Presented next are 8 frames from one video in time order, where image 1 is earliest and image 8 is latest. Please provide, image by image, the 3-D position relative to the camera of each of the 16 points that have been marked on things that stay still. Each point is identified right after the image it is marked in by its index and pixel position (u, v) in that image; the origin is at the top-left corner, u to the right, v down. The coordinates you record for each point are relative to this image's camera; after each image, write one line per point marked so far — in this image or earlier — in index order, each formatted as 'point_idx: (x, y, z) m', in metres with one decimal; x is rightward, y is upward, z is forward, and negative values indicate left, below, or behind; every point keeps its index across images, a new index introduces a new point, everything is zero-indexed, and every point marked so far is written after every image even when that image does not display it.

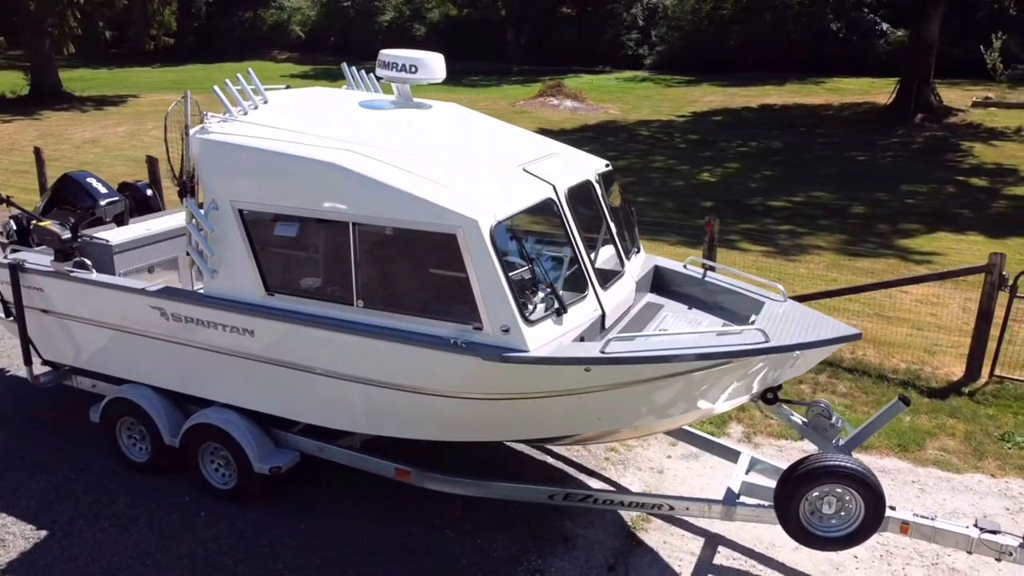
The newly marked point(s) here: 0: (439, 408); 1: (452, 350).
0: (-0.5, -0.8, +5.1) m
1: (-0.3, -0.4, +4.8) m
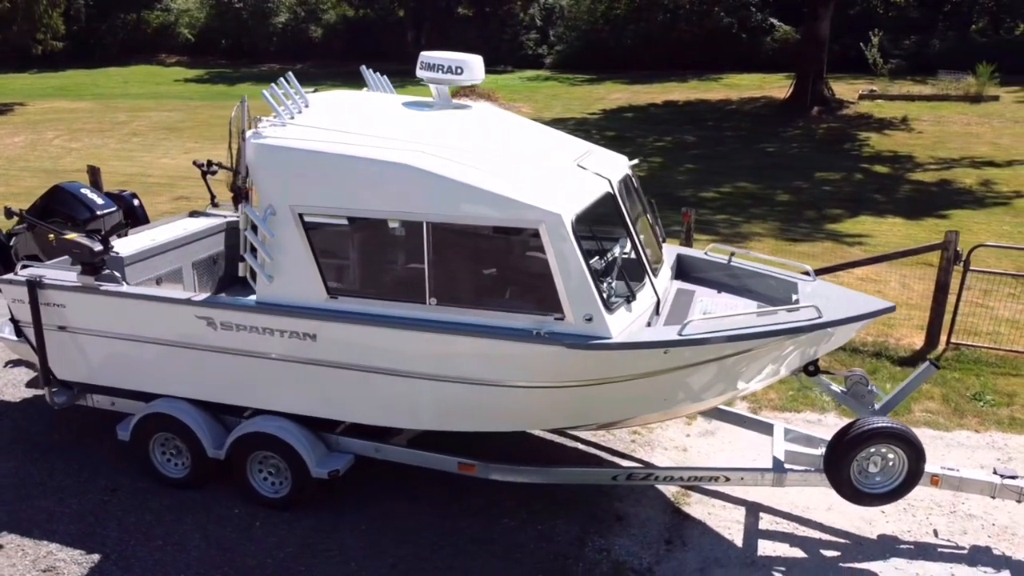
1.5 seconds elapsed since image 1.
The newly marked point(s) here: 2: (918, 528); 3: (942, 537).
0: (0.0, -0.7, +5.3) m
1: (+0.2, -0.3, +5.0) m
2: (+2.9, -1.7, +5.9) m
3: (+3.0, -1.7, +5.8) m
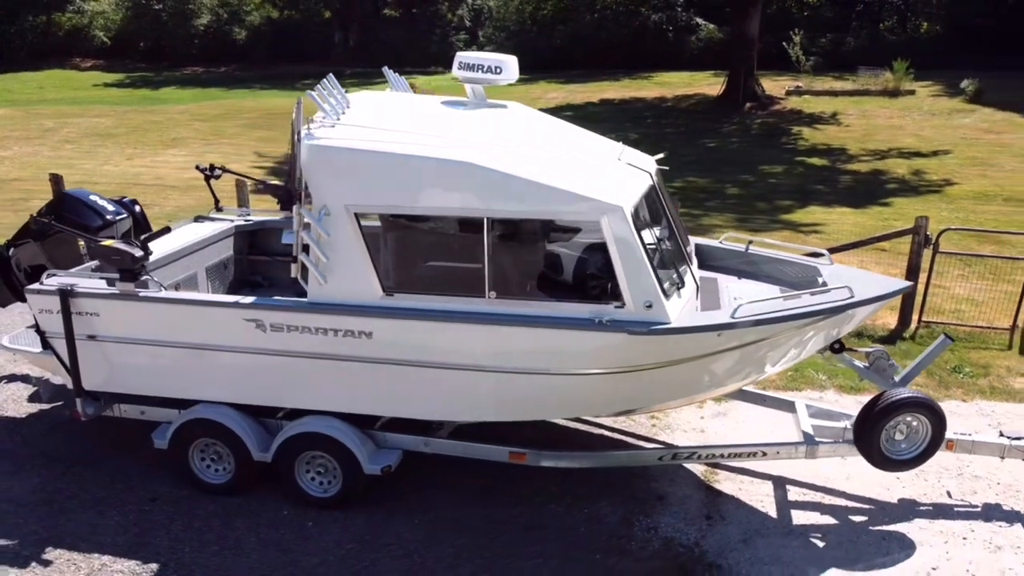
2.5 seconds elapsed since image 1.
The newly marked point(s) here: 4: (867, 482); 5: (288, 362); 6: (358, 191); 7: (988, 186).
0: (+0.4, -0.7, +5.5) m
1: (+0.6, -0.3, +5.2) m
2: (+3.2, -1.6, +6.3) m
3: (+3.4, -1.6, +6.2) m
4: (+2.8, -1.5, +6.5) m
5: (-1.5, -0.5, +5.7) m
6: (-1.0, +0.6, +5.4) m
7: (+10.8, +2.3, +18.7) m
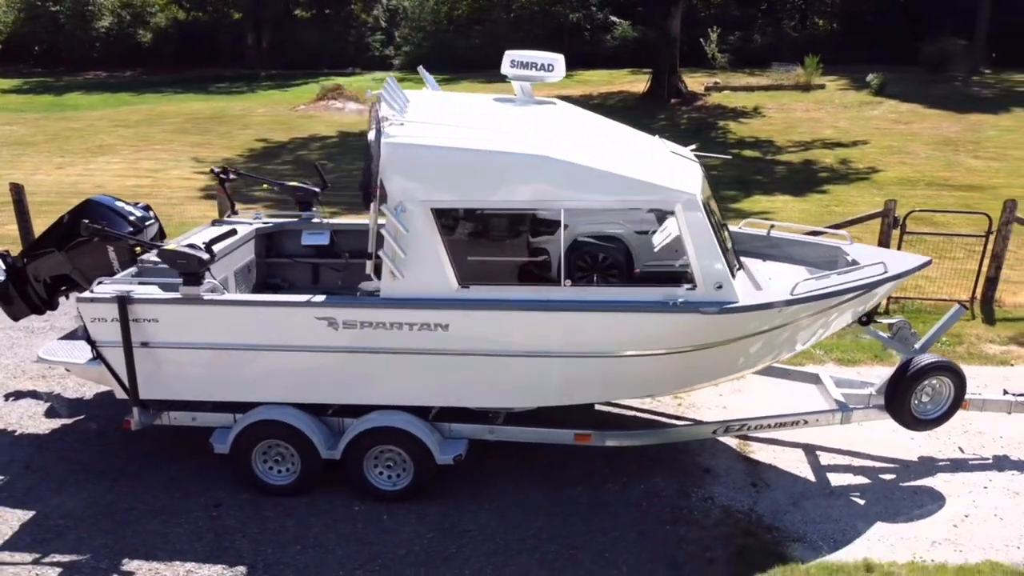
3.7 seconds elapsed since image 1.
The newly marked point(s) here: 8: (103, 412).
0: (+0.9, -0.6, +5.7) m
1: (+1.1, -0.1, +5.5) m
2: (+3.7, -1.3, +6.9) m
3: (+3.8, -1.4, +6.8) m
4: (+3.2, -1.3, +7.0) m
5: (-1.0, -0.5, +5.8) m
6: (-0.5, +0.7, +5.5) m
7: (+9.7, +2.8, +20.0) m
8: (-3.7, -1.1, +7.4) m
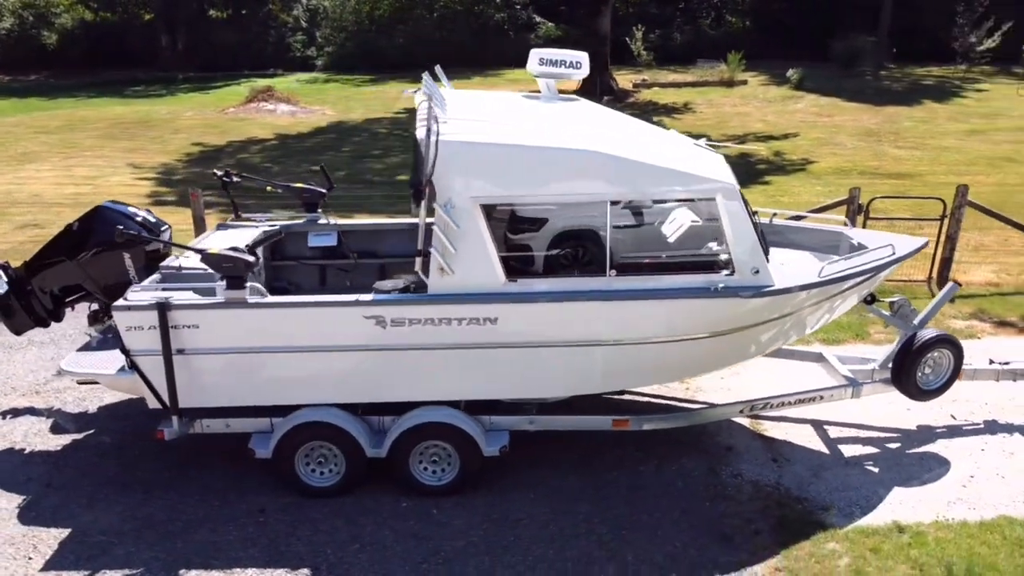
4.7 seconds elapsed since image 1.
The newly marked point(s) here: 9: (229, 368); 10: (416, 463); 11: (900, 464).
0: (+1.2, -0.5, +6.0) m
1: (+1.4, 0.0, +5.8) m
2: (+3.9, -1.2, +7.4) m
3: (+4.0, -1.2, +7.4) m
4: (+3.4, -1.2, +7.5) m
5: (-0.7, -0.5, +5.8) m
6: (-0.2, +0.7, +5.6) m
7: (+8.4, +3.2, +21.1) m
8: (-3.5, -1.2, +7.2) m
9: (-2.0, -0.6, +5.8) m
10: (-0.7, -1.3, +6.1) m
11: (+3.2, -1.5, +6.8) m
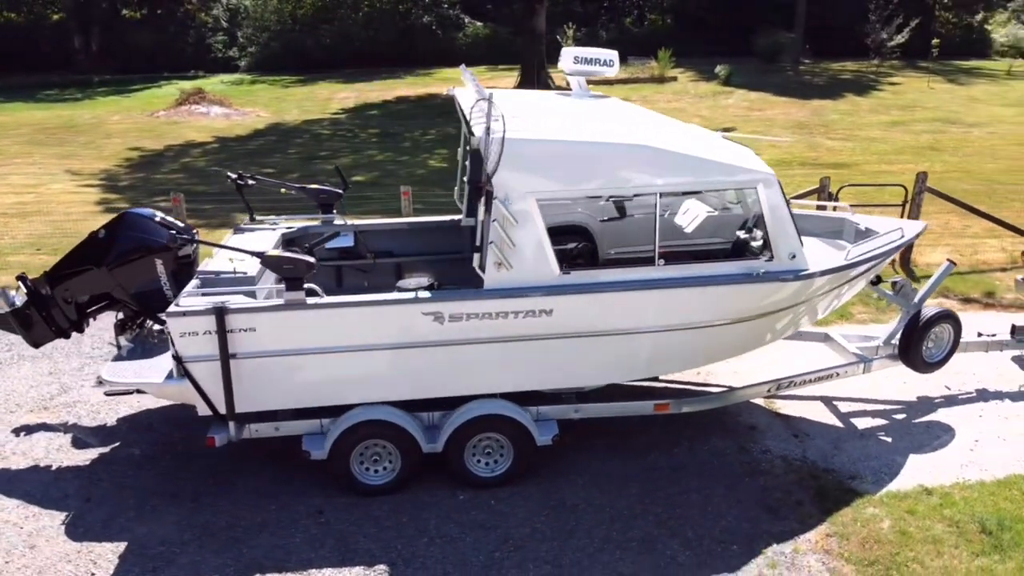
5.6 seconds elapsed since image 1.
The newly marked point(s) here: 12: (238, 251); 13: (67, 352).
0: (+1.5, -0.4, +6.2) m
1: (+1.8, +0.1, +6.1) m
2: (+4.1, -1.0, +8.0) m
3: (+4.3, -1.0, +7.9) m
4: (+3.6, -1.0, +8.0) m
5: (-0.3, -0.4, +5.9) m
6: (+0.2, +0.8, +5.7) m
7: (+7.2, +3.6, +21.9) m
8: (-3.2, -1.3, +7.0) m
9: (-1.6, -0.6, +5.8) m
10: (-0.3, -1.3, +6.2) m
11: (+3.5, -1.3, +7.2) m
12: (-2.2, +0.3, +6.7) m
13: (-4.8, -0.7, +8.8) m
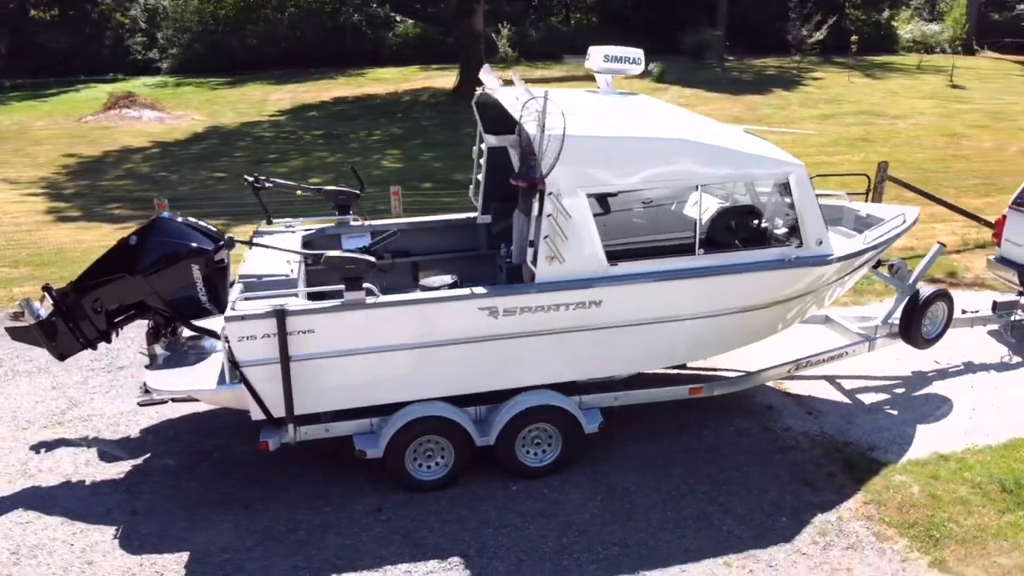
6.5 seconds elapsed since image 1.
0: (+1.9, -0.3, +6.5) m
1: (+2.1, +0.2, +6.4) m
2: (+4.3, -0.8, +8.5) m
3: (+4.4, -0.8, +8.5) m
4: (+3.8, -0.8, +8.5) m
5: (+0.1, -0.4, +6.0) m
6: (+0.5, +0.8, +5.9) m
7: (+5.9, +3.9, +22.7) m
8: (-2.8, -1.3, +6.9) m
9: (-1.2, -0.6, +5.8) m
10: (+0.1, -1.2, +6.3) m
11: (+3.8, -1.1, +7.7) m
12: (-1.9, +0.3, +6.6) m
13: (-4.6, -0.8, +8.5) m
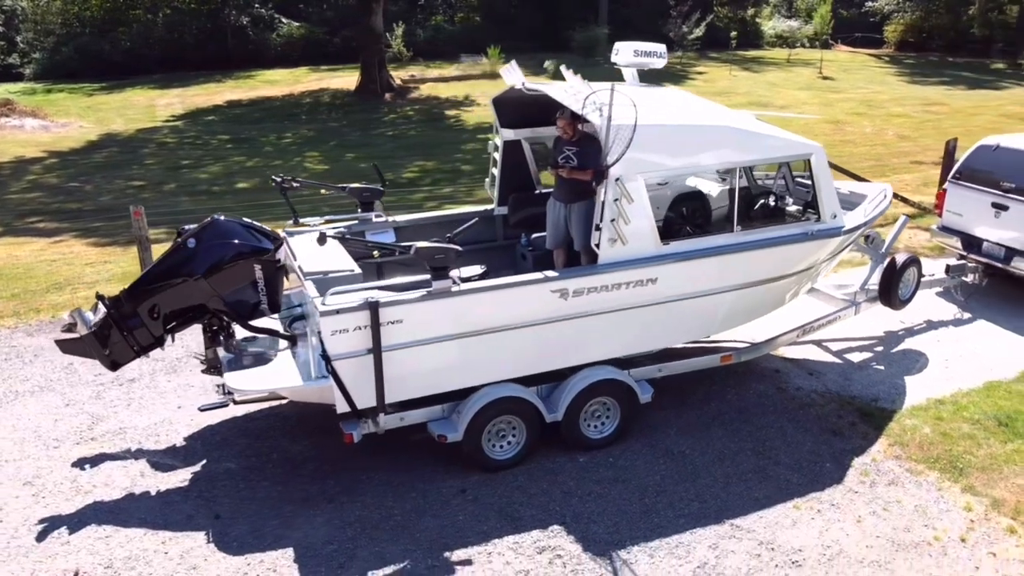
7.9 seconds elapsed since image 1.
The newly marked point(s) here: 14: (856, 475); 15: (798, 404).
0: (+2.3, 0.0, +7.2) m
1: (+2.5, +0.4, +7.0) m
2: (+4.4, -0.4, +9.5) m
3: (+4.6, -0.4, +9.5) m
4: (+3.9, -0.5, +9.4) m
5: (+0.6, -0.3, +6.4) m
6: (+1.0, +1.0, +6.3) m
7: (+3.6, +4.3, +23.7) m
8: (-2.4, -1.4, +6.8) m
9: (-0.6, -0.5, +6.0) m
10: (+0.6, -1.1, +6.7) m
11: (+4.0, -0.8, +8.6) m
12: (-1.5, +0.3, +6.7) m
13: (-4.4, -0.9, +8.1) m
14: (+2.7, -1.5, +6.4) m
15: (+2.6, -1.1, +7.6) m
